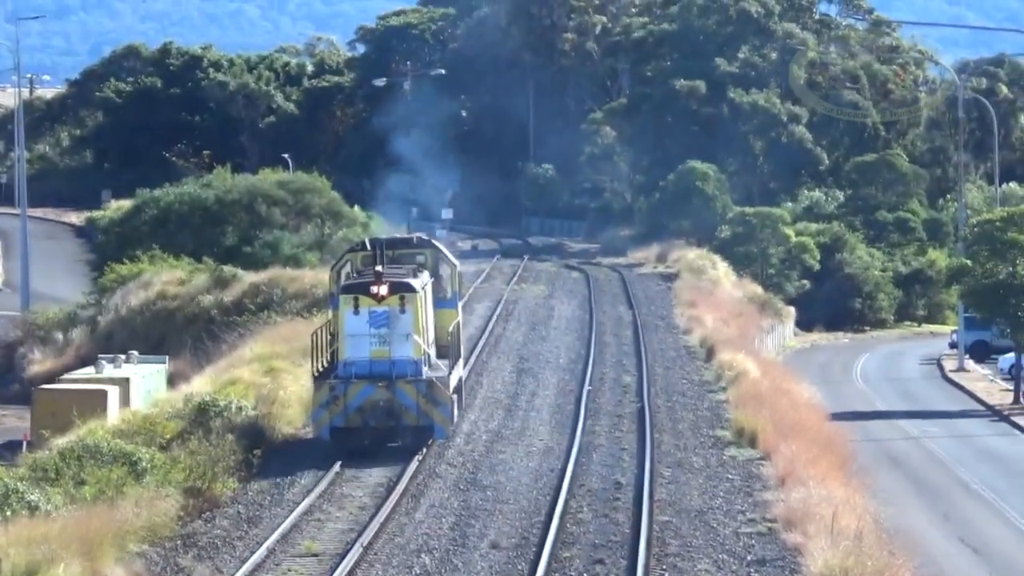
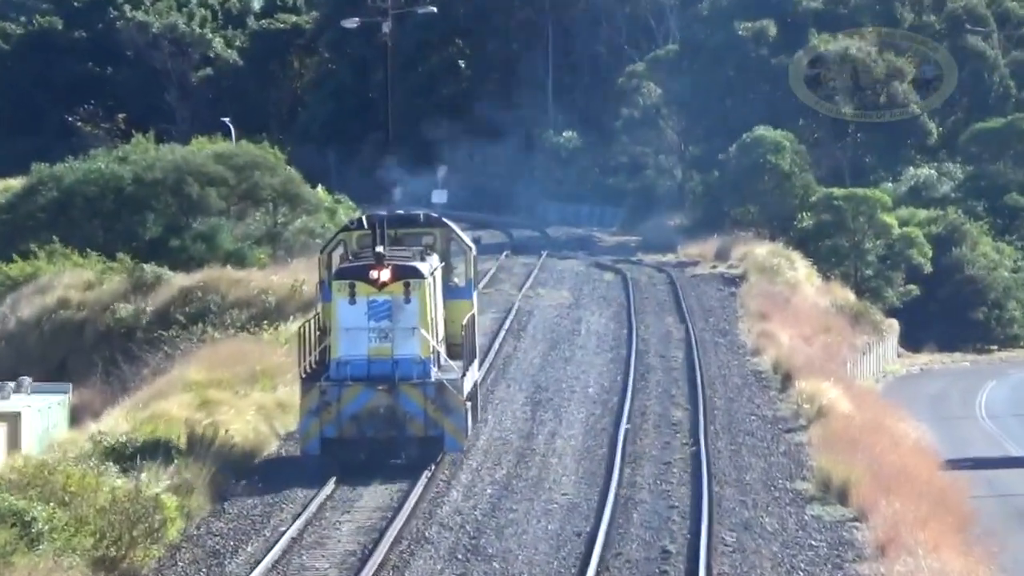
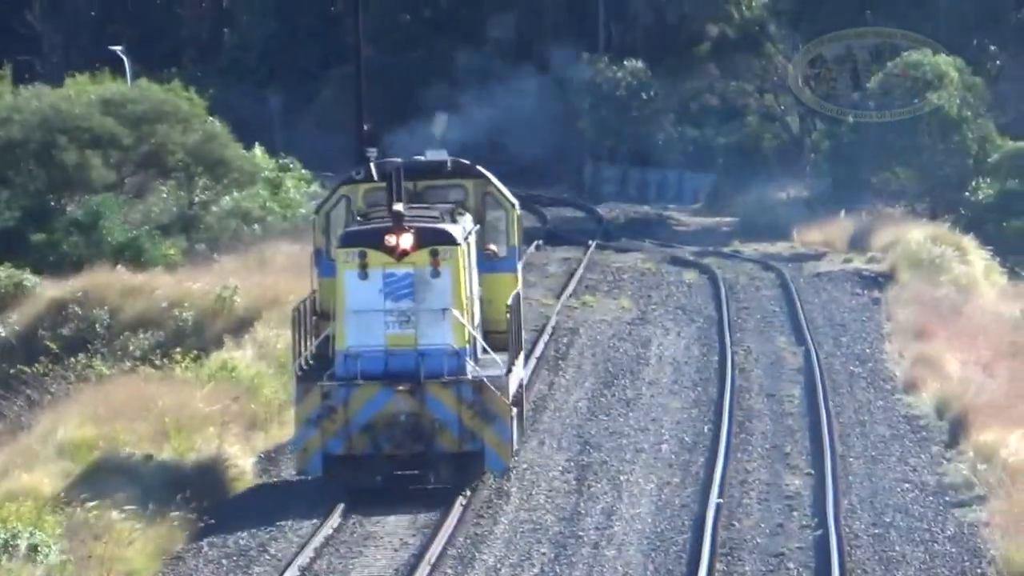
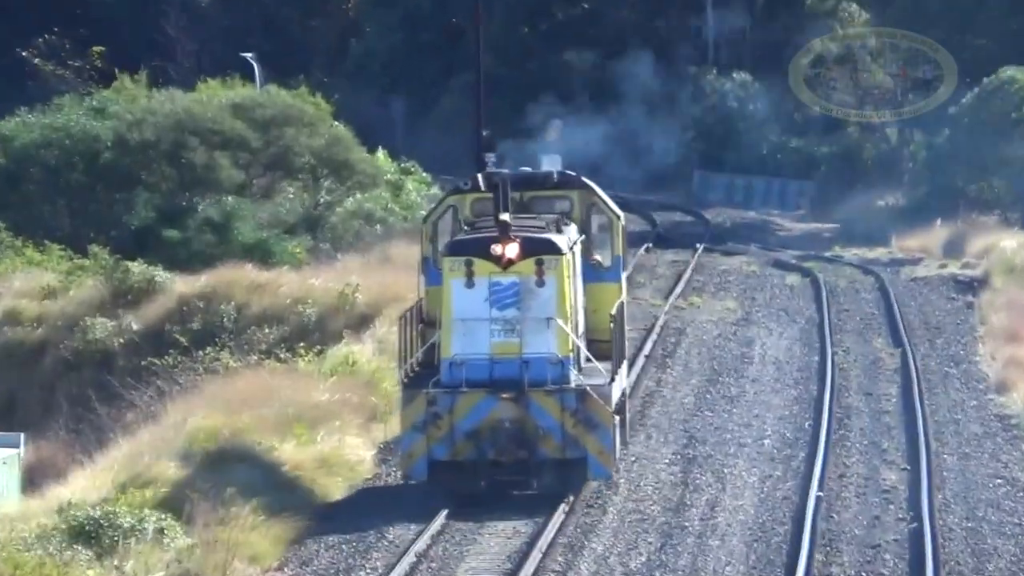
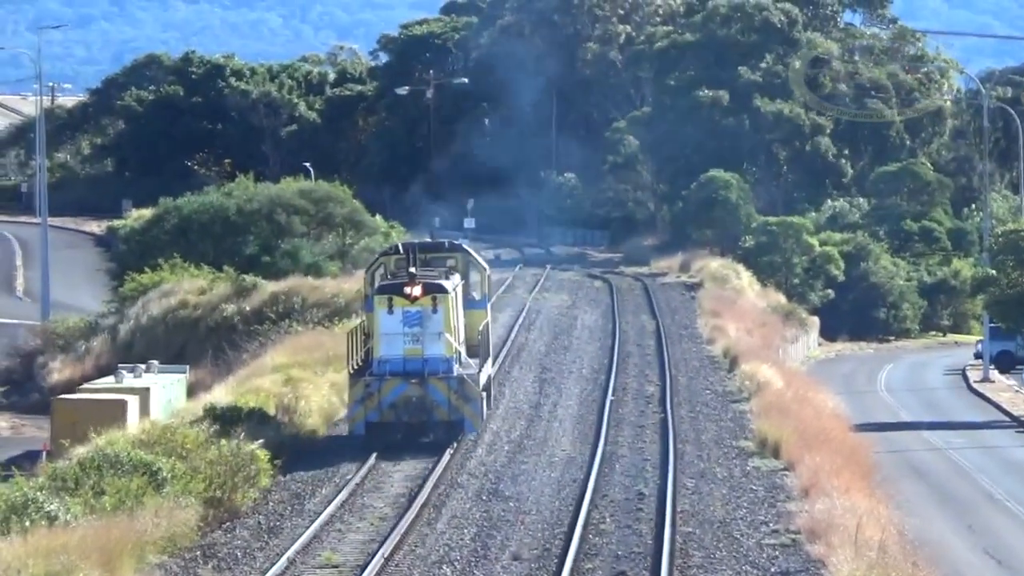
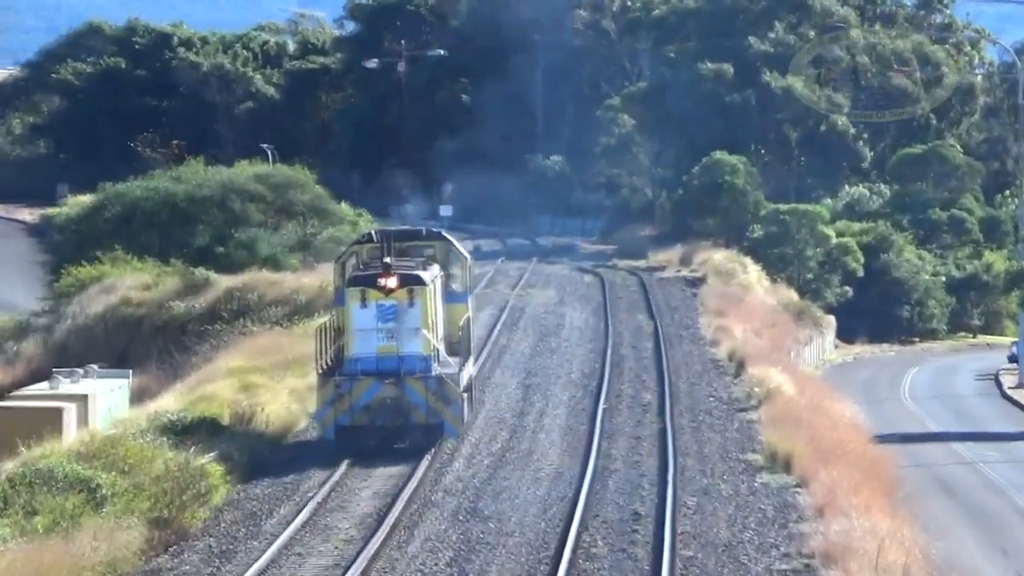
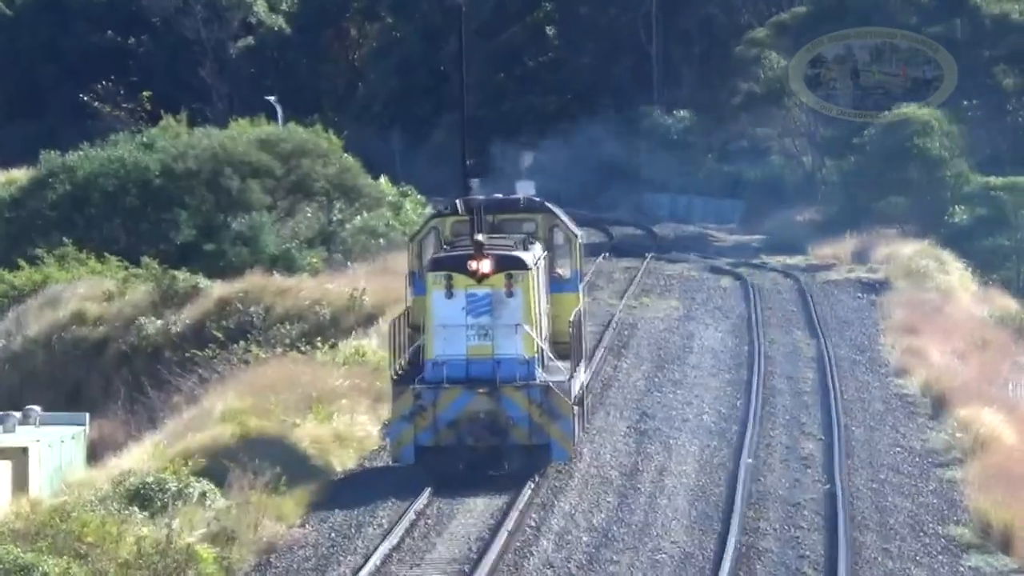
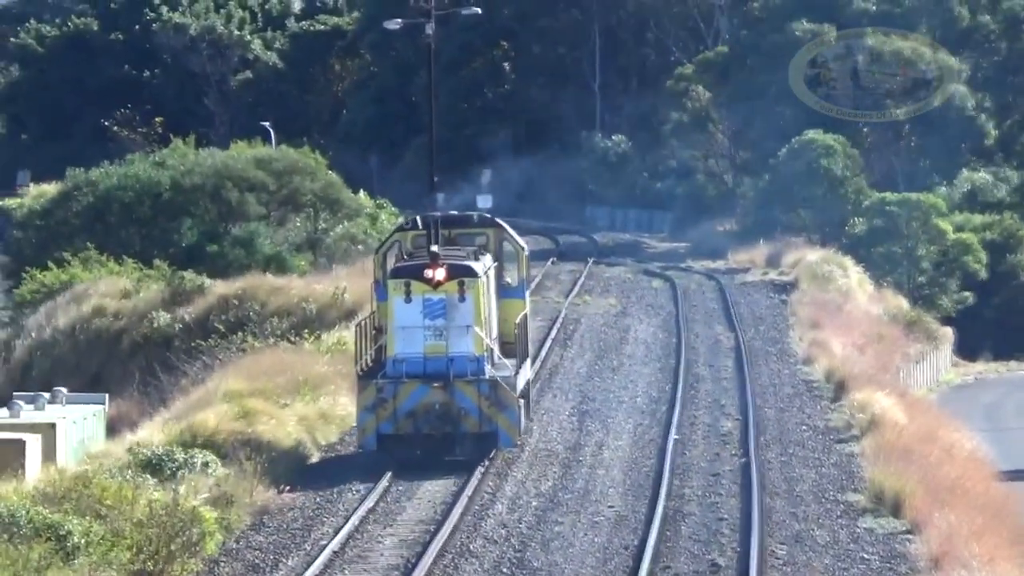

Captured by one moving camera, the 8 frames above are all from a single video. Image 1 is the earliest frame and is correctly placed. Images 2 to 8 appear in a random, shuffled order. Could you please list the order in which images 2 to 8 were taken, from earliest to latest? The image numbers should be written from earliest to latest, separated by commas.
5, 6, 2, 8, 7, 4, 3
